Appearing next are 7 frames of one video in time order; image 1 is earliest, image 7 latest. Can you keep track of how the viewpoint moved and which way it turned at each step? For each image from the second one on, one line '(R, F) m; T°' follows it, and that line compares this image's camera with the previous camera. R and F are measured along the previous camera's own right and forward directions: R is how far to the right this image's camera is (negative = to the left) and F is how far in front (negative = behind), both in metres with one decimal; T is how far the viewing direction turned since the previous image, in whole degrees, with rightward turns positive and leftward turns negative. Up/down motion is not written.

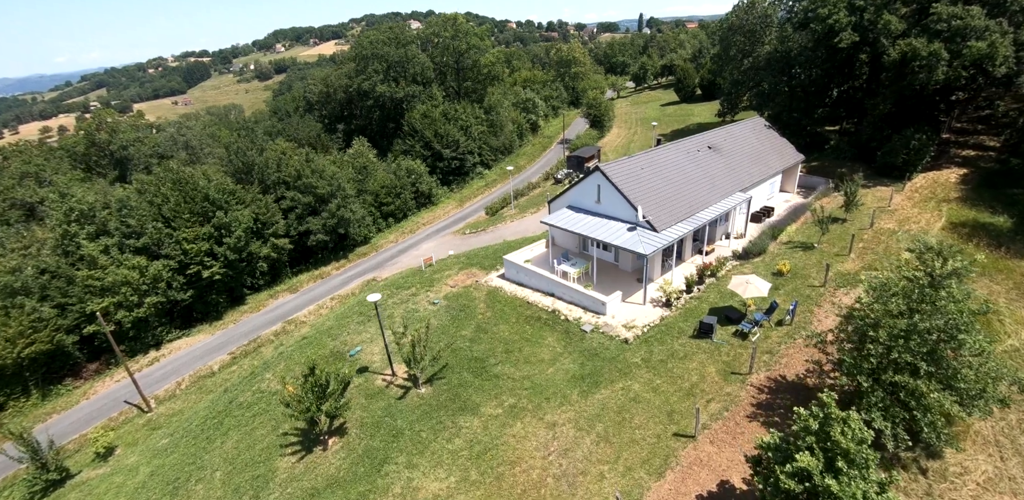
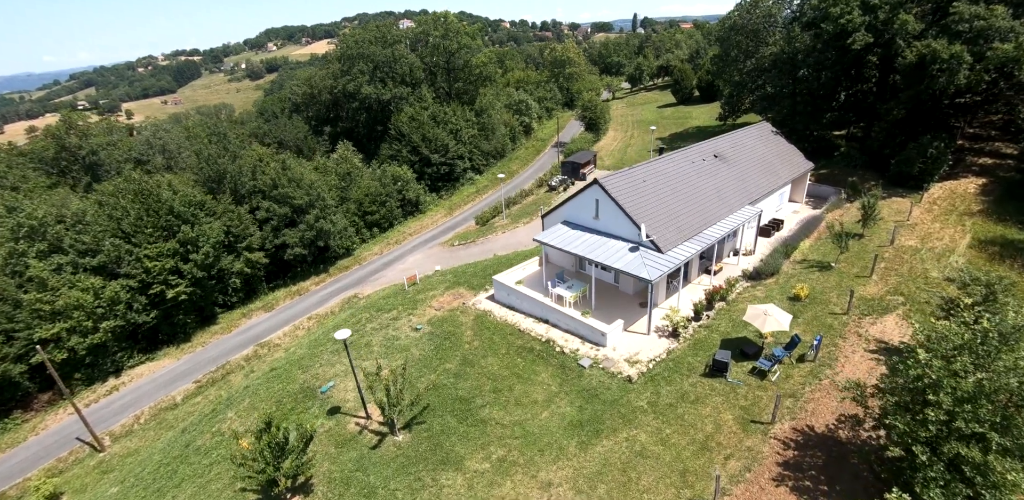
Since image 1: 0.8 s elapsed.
(+0.2, +2.5) m; +1°
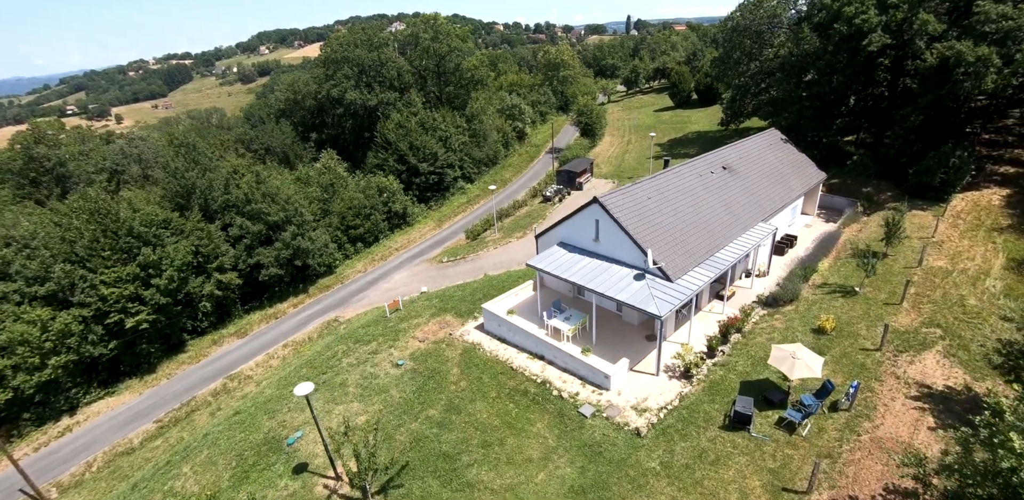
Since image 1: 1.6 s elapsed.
(+0.2, +2.5) m; +1°
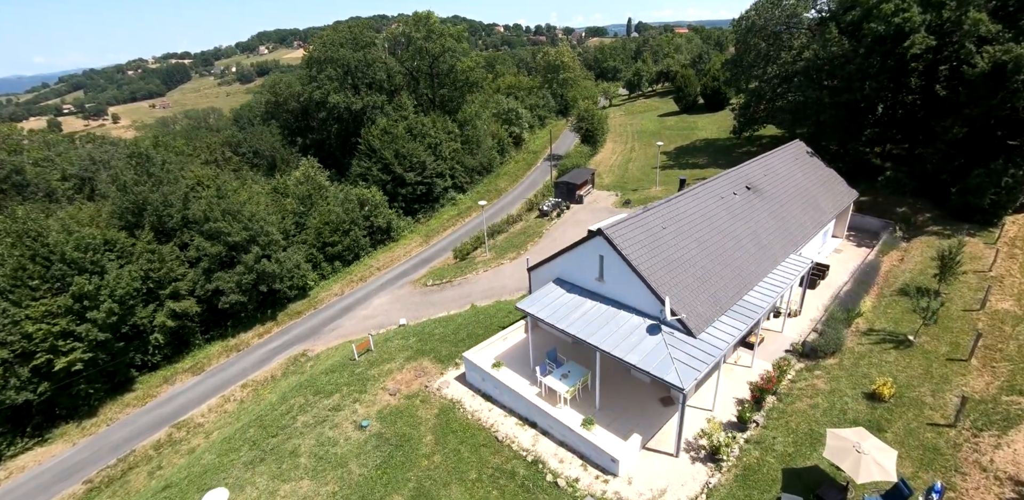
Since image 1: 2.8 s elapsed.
(+0.5, +3.8) m; 0°
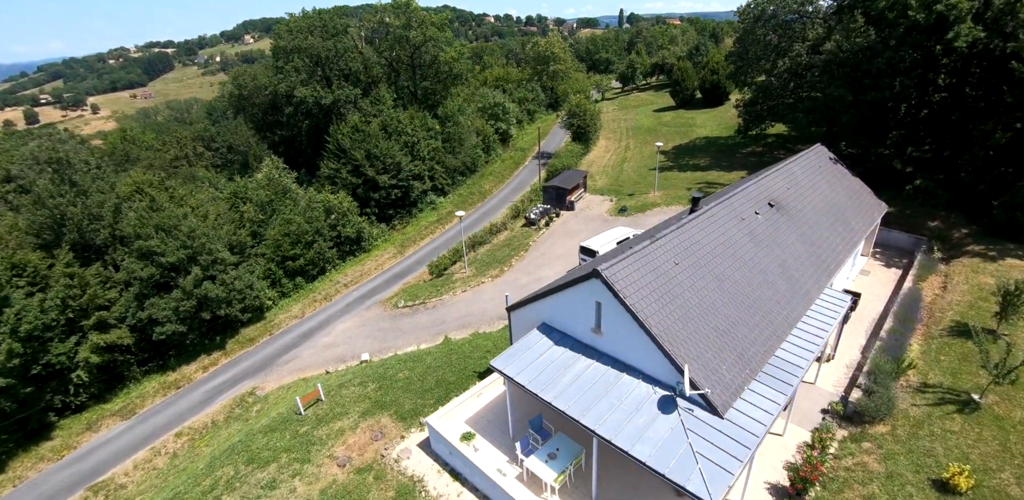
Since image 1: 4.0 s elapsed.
(+0.5, +4.0) m; +1°
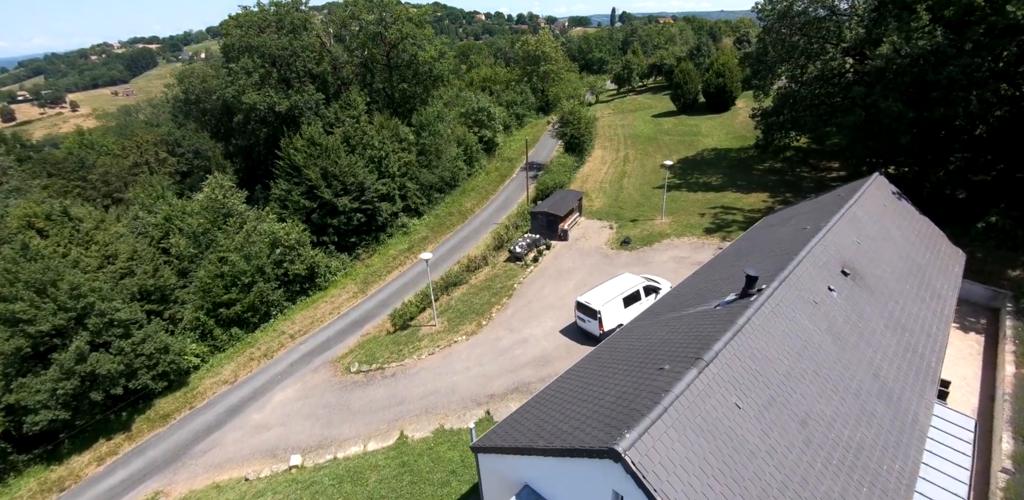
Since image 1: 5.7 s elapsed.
(+0.6, +5.8) m; +1°
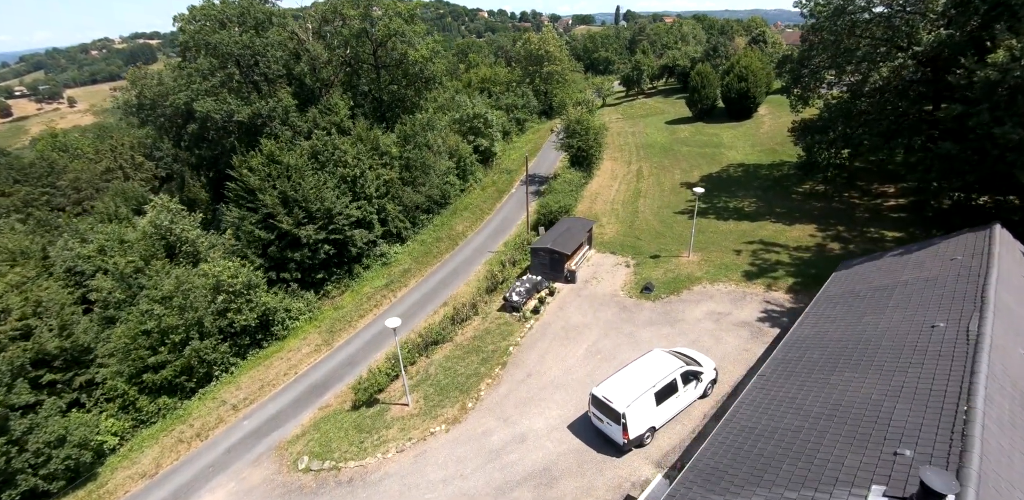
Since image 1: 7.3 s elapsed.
(+0.2, +5.5) m; 0°
